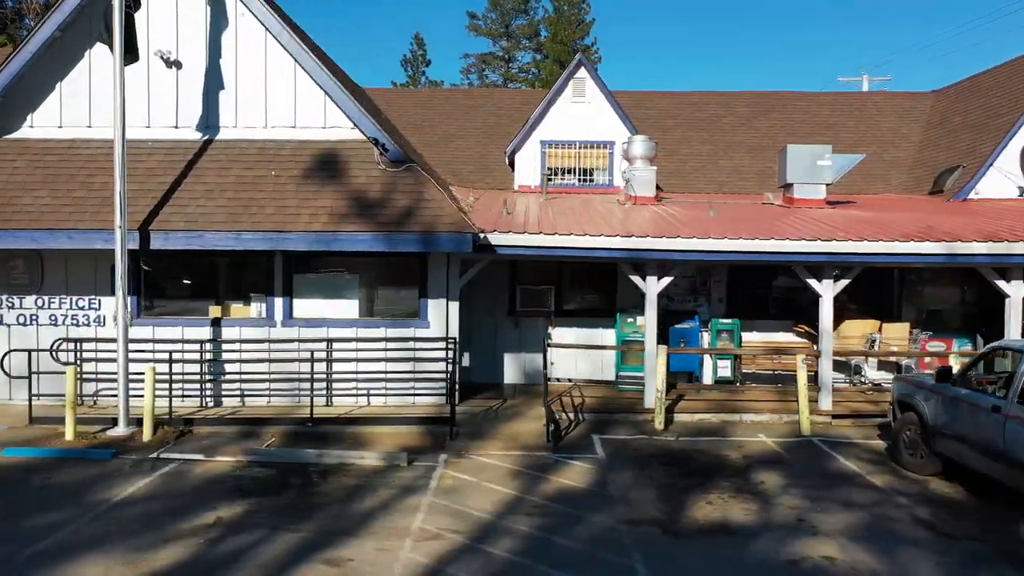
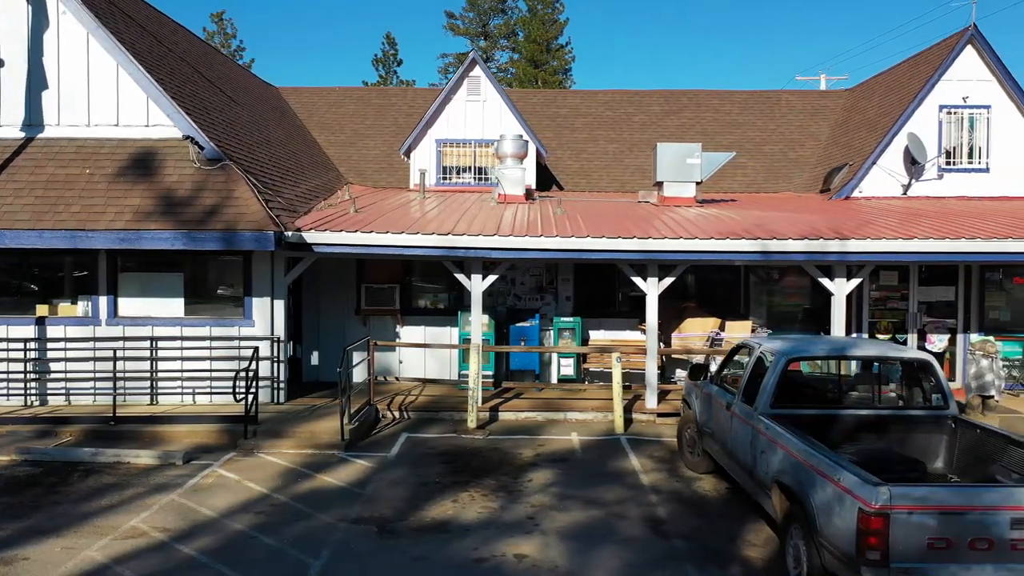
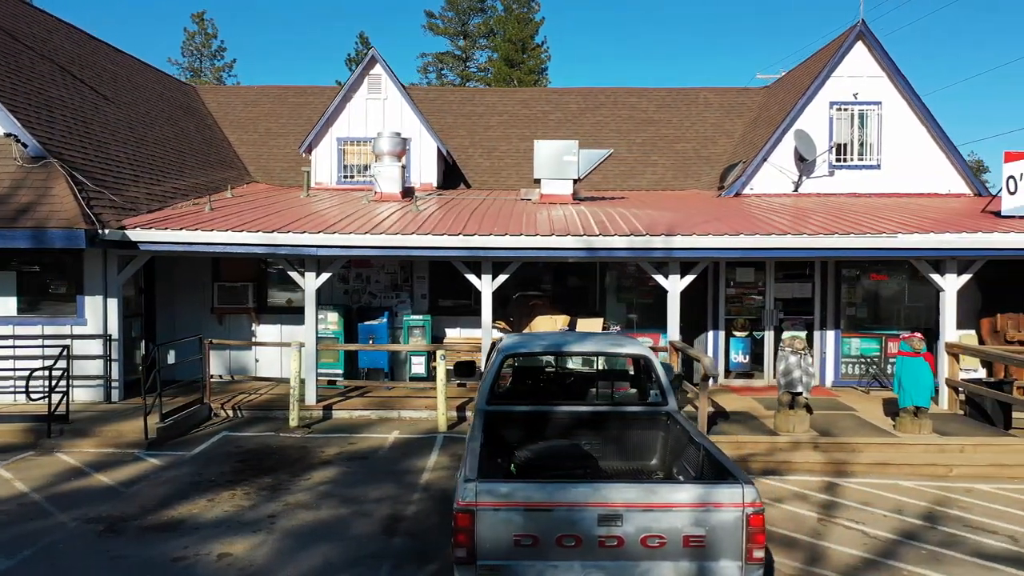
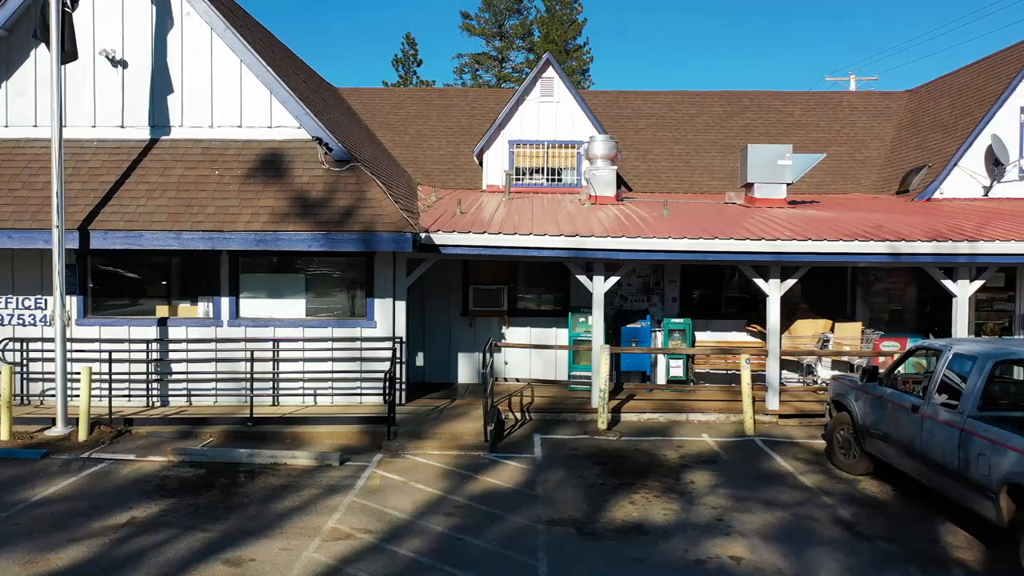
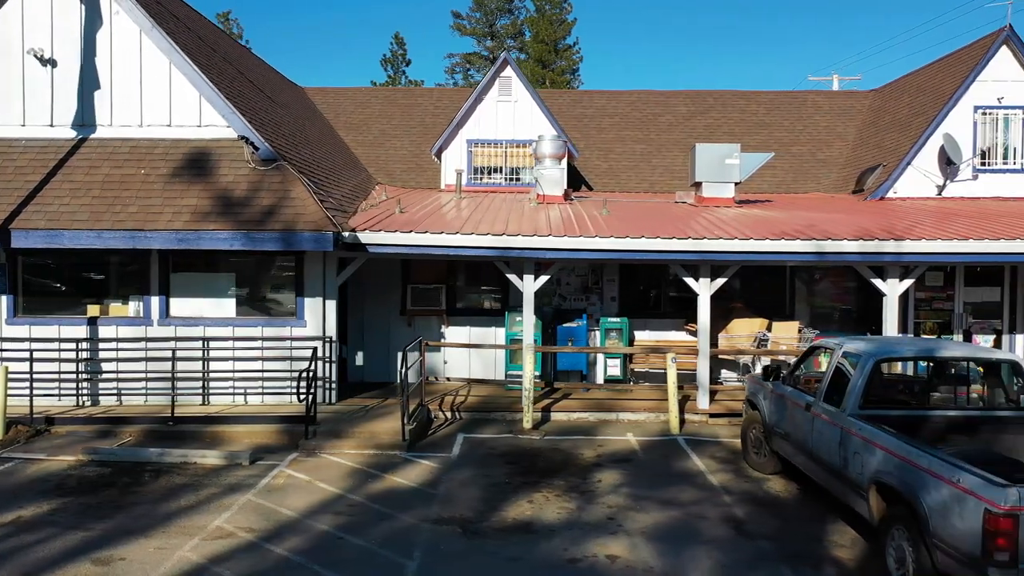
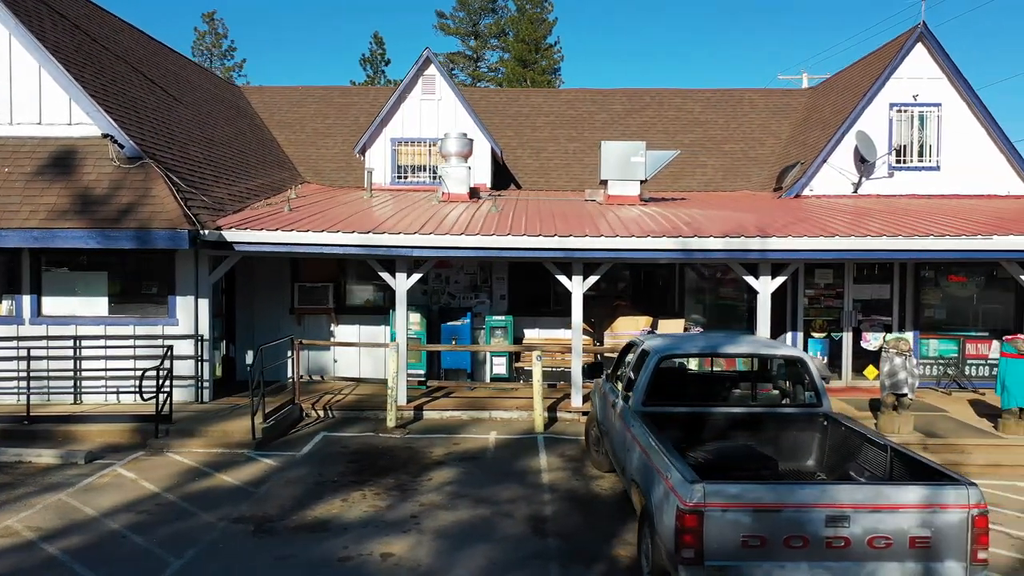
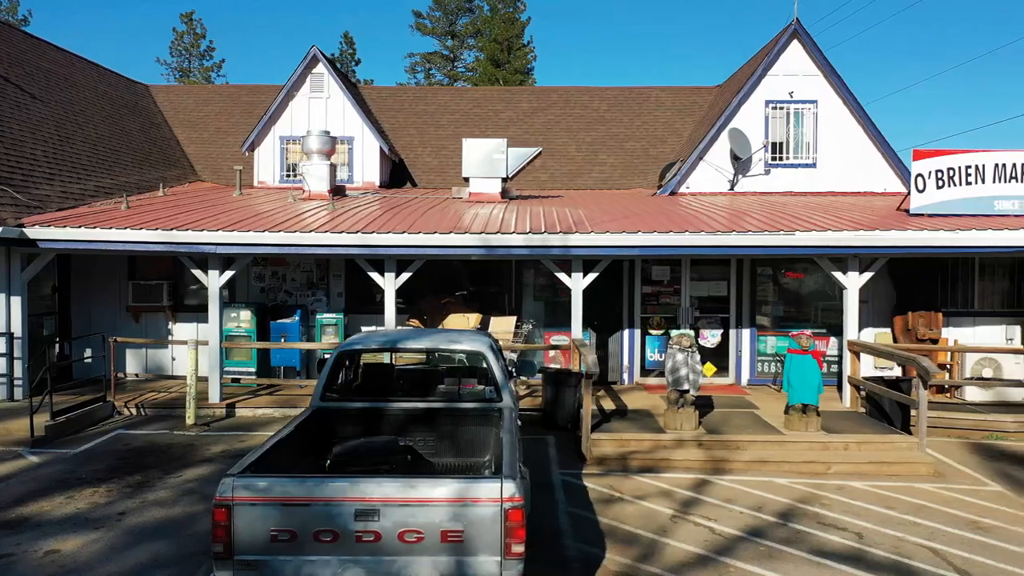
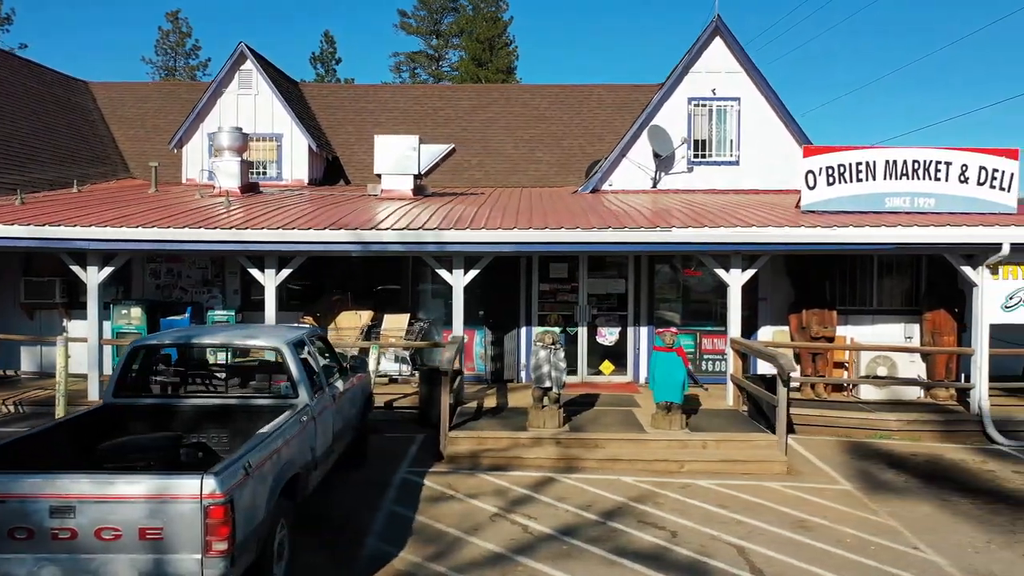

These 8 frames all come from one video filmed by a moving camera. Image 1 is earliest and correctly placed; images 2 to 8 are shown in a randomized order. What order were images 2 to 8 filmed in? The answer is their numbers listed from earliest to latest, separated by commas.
4, 5, 2, 6, 3, 7, 8
